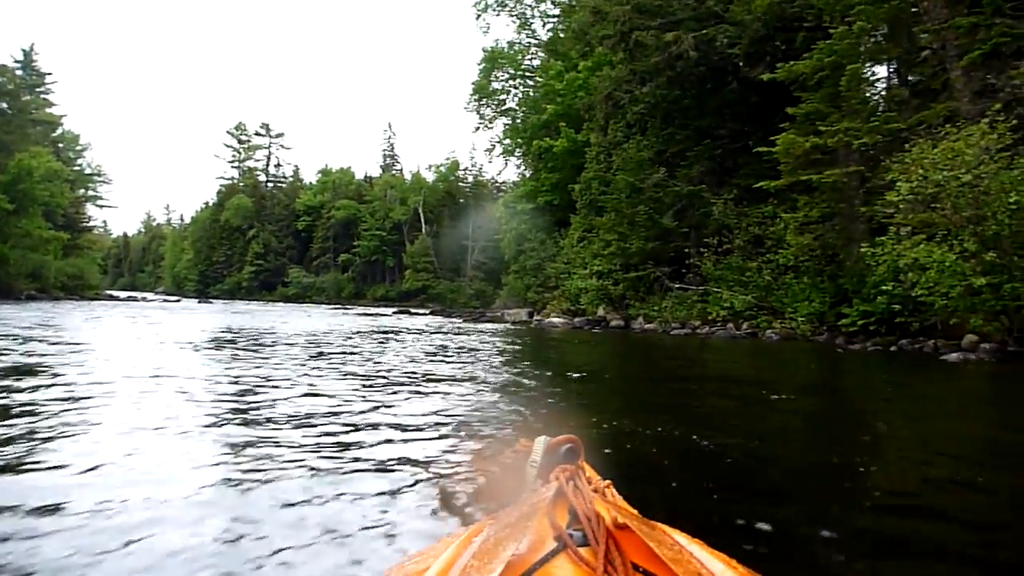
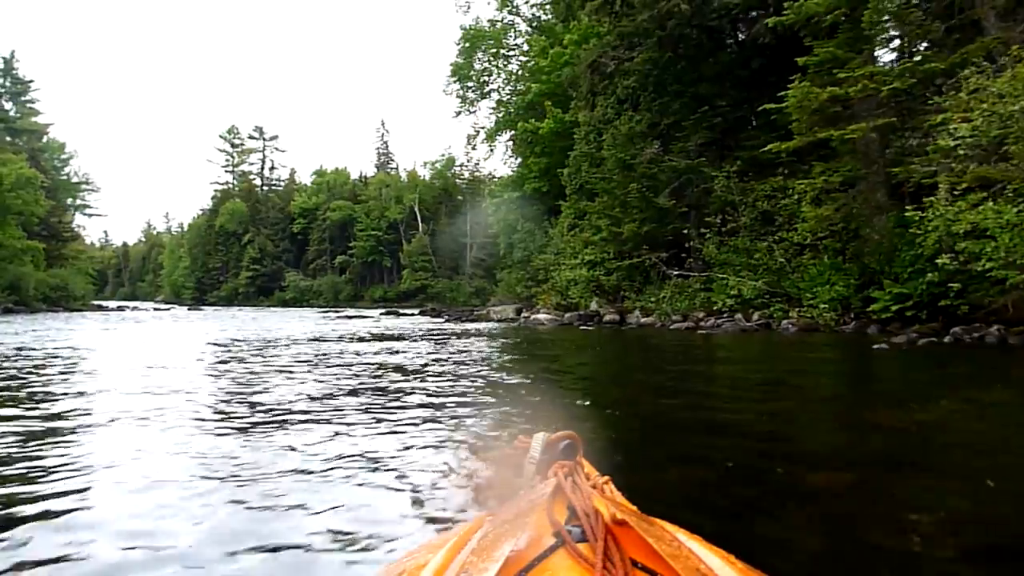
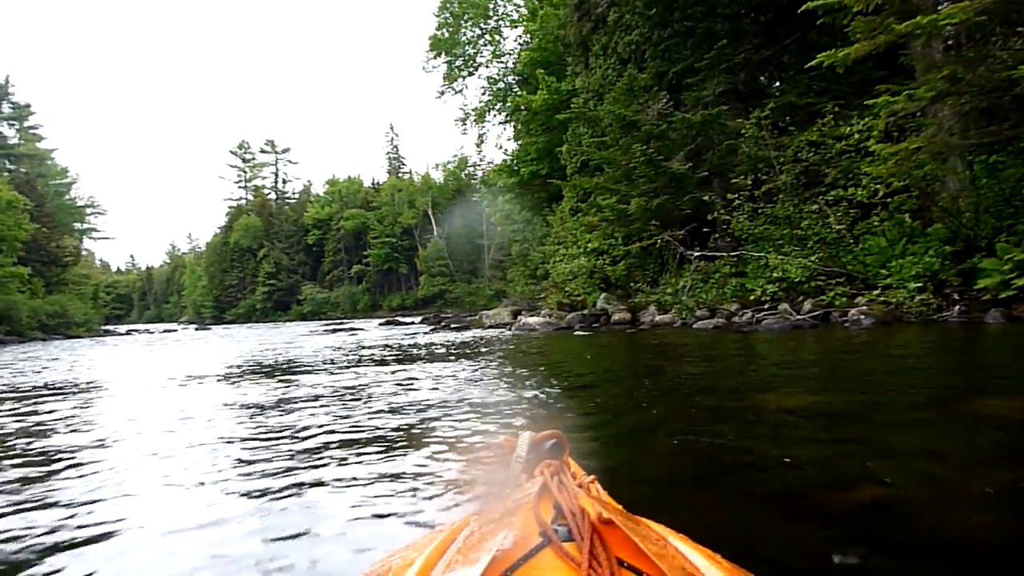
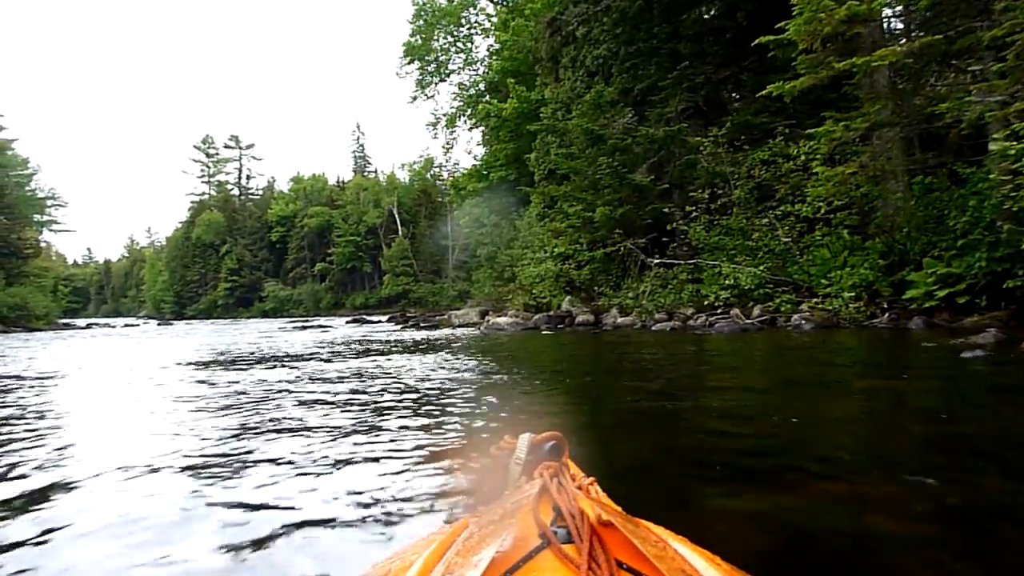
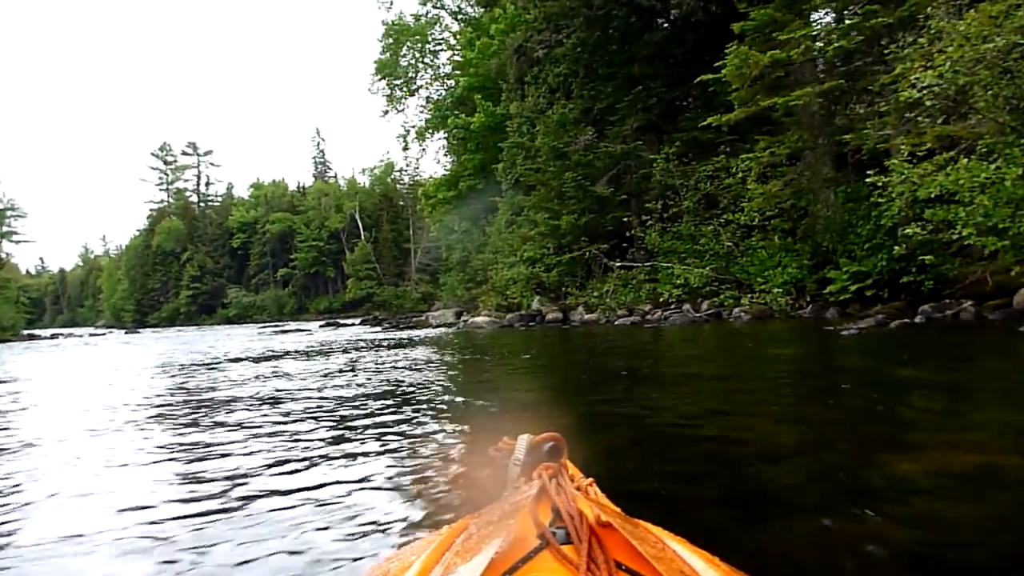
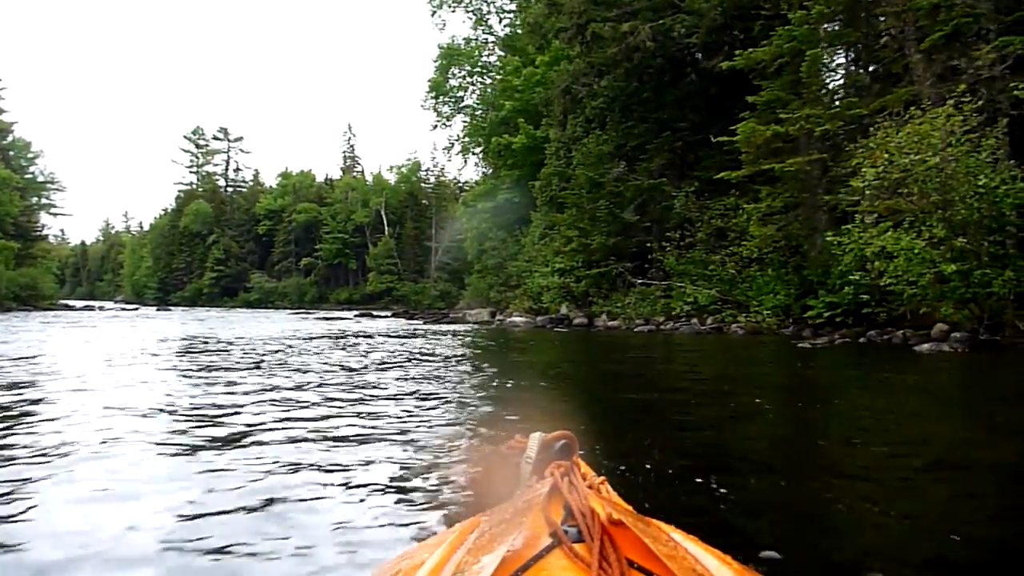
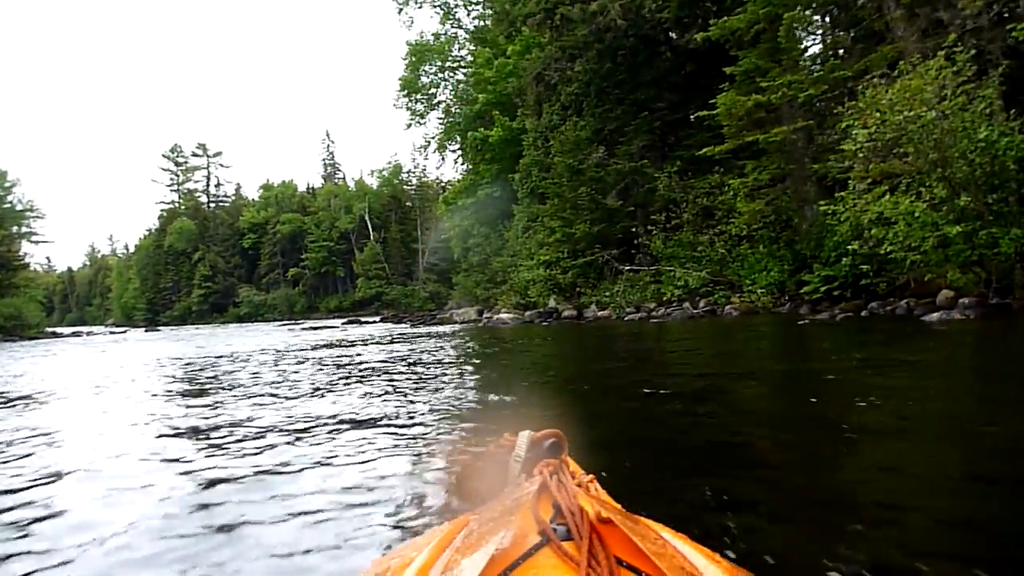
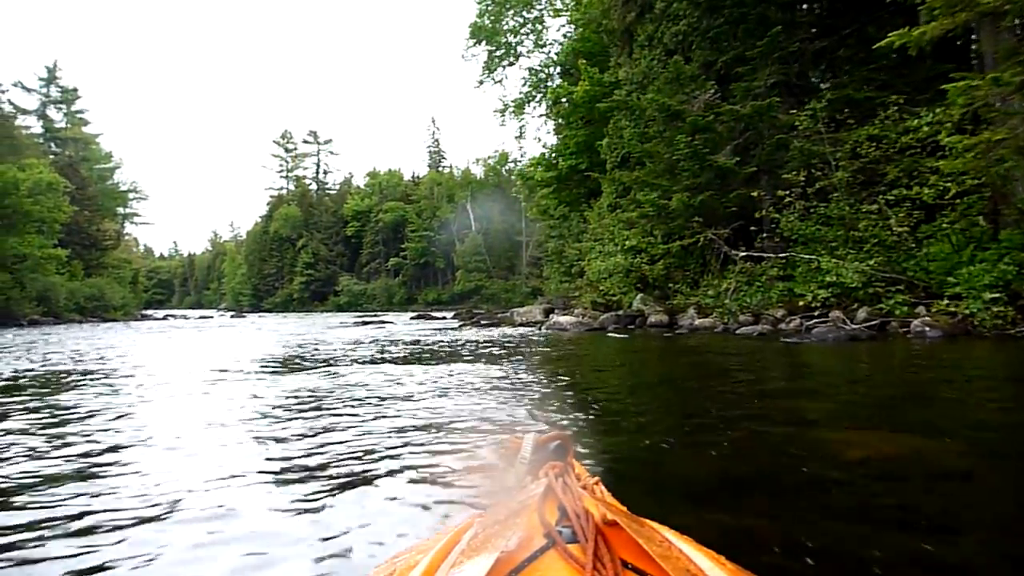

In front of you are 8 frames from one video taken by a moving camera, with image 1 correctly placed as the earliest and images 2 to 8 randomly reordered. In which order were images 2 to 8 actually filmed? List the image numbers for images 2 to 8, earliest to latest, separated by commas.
6, 7, 2, 5, 4, 3, 8
